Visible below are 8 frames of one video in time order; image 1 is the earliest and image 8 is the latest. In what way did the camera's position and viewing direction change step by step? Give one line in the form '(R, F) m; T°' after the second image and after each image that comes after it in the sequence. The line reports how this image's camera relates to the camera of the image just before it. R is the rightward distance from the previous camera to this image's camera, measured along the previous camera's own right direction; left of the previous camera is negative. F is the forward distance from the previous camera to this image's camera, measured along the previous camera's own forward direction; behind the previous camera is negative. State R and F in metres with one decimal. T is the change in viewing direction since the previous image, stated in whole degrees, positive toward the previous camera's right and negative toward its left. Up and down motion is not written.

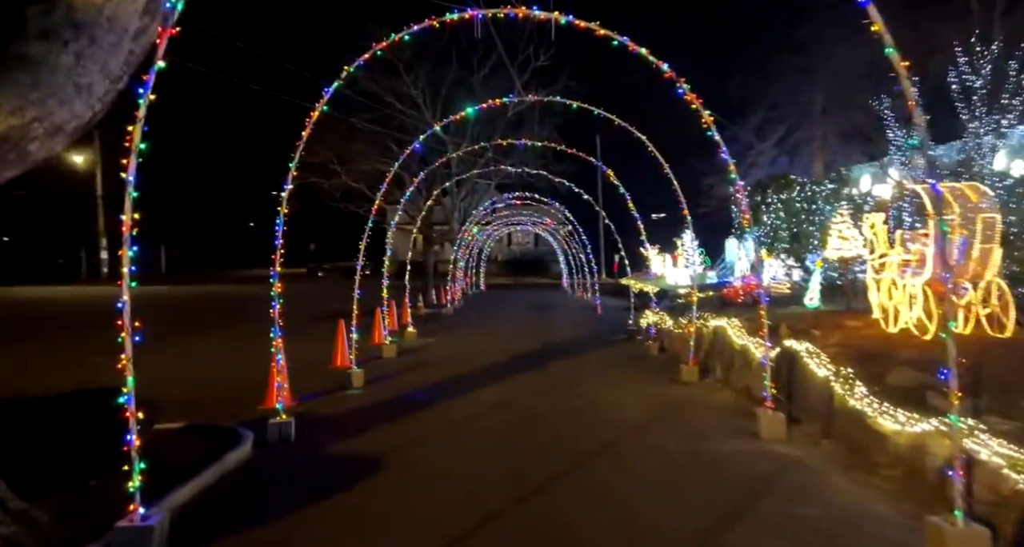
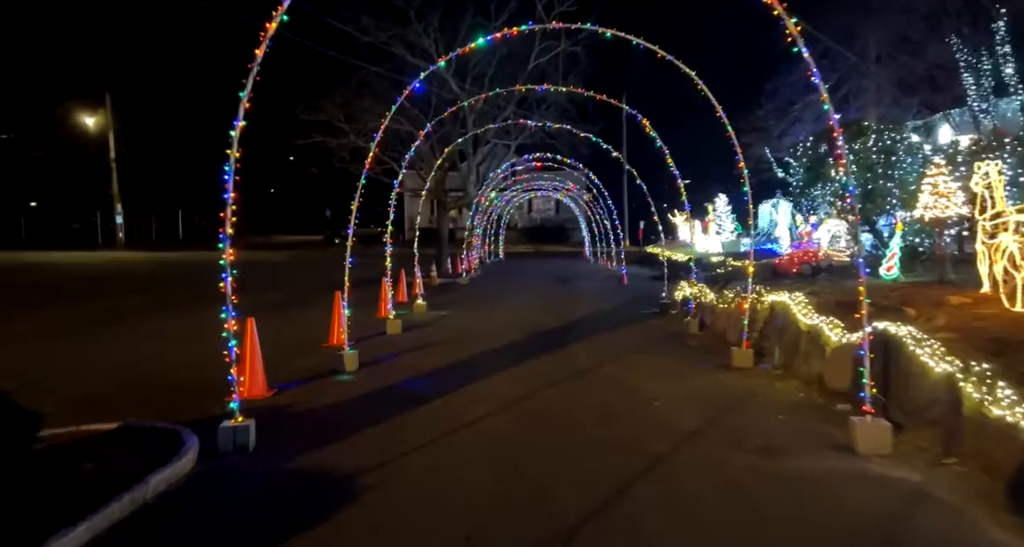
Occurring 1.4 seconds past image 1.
(0.0, +1.6) m; -2°
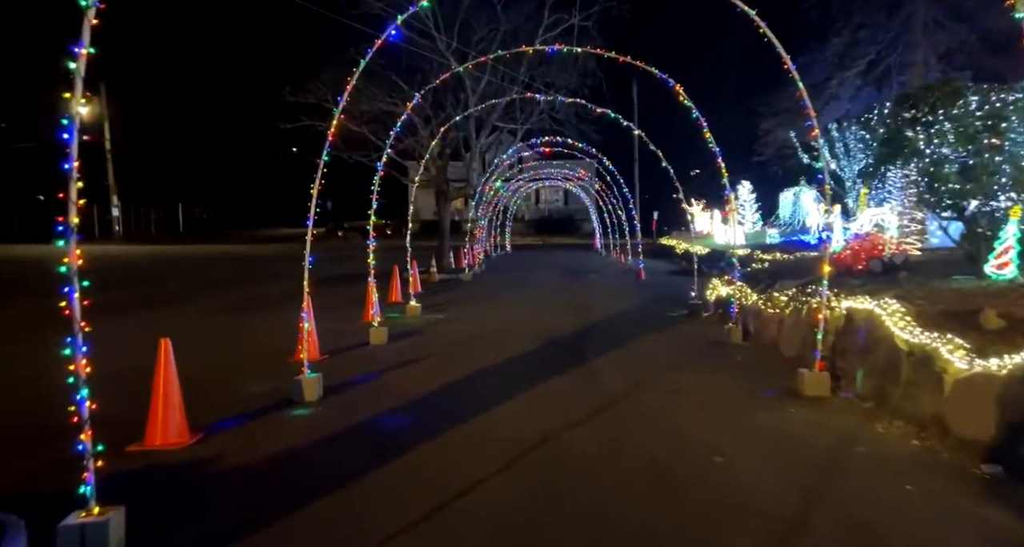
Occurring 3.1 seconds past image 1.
(0.0, +1.9) m; -1°
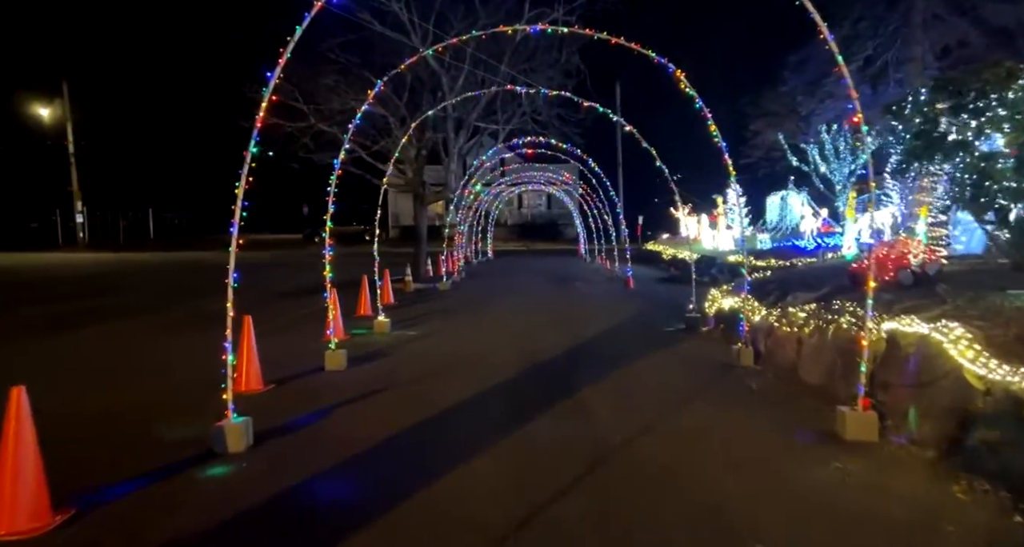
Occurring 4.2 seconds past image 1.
(+0.1, +1.3) m; +2°
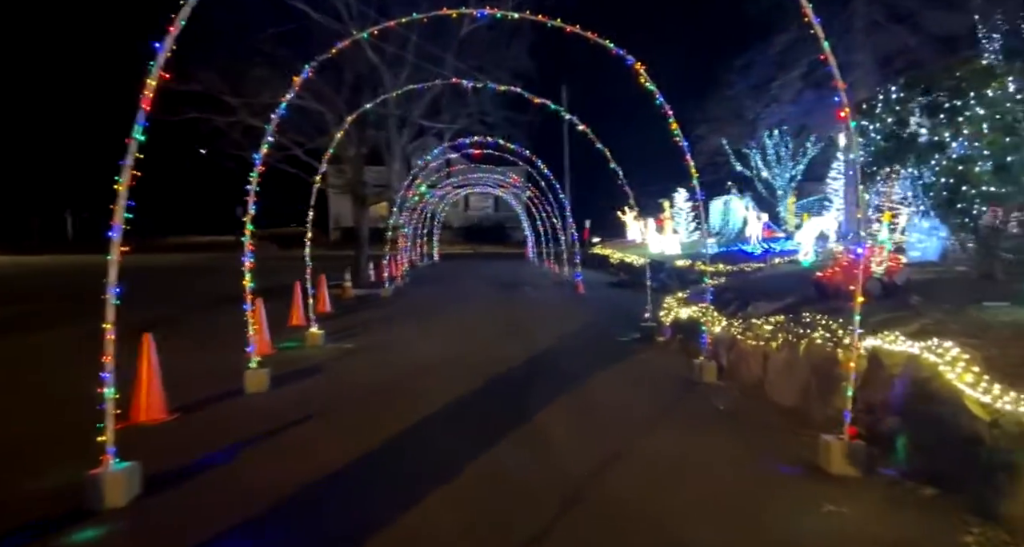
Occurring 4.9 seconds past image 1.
(0.0, +0.9) m; +5°
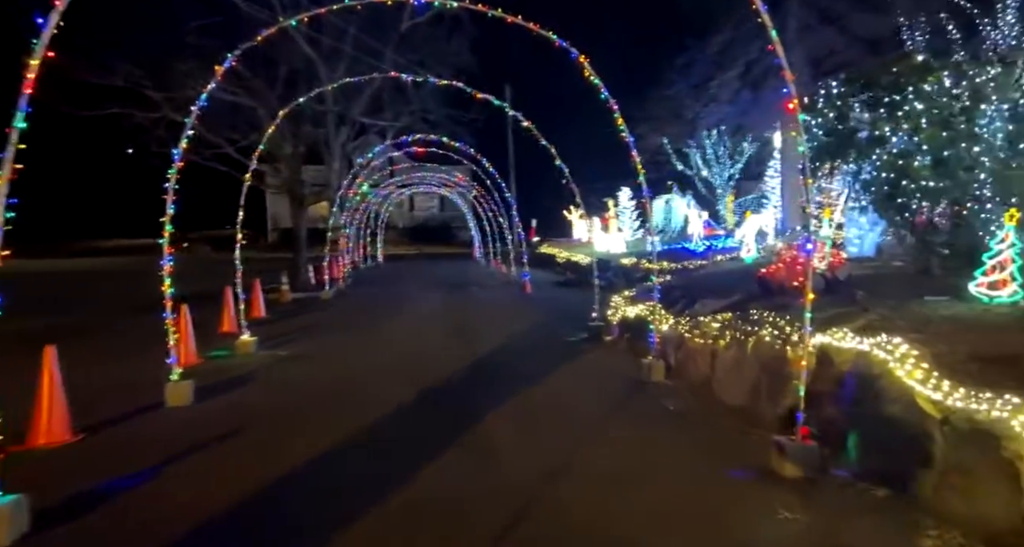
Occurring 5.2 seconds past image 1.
(+0.1, +0.4) m; +5°
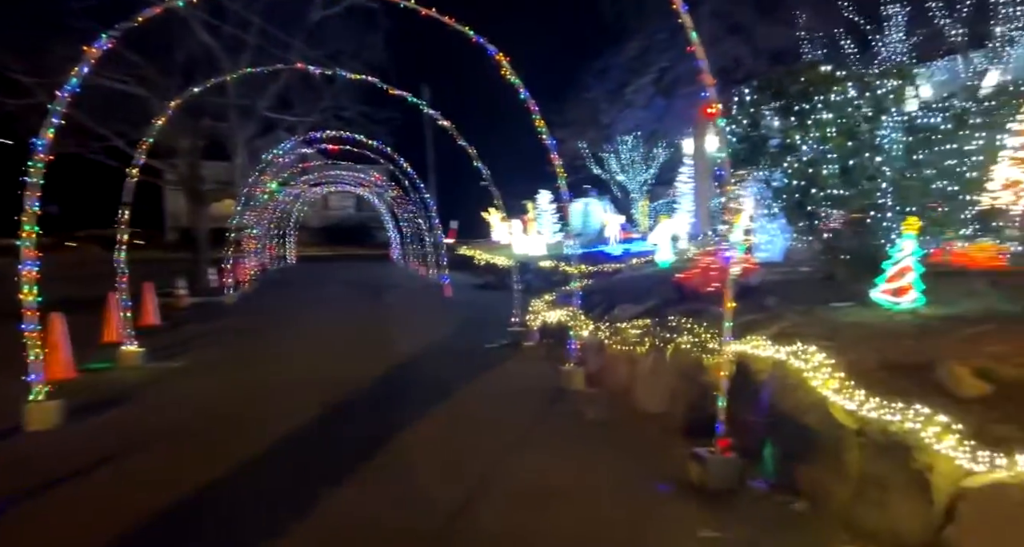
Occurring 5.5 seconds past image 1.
(+0.1, +0.4) m; +8°
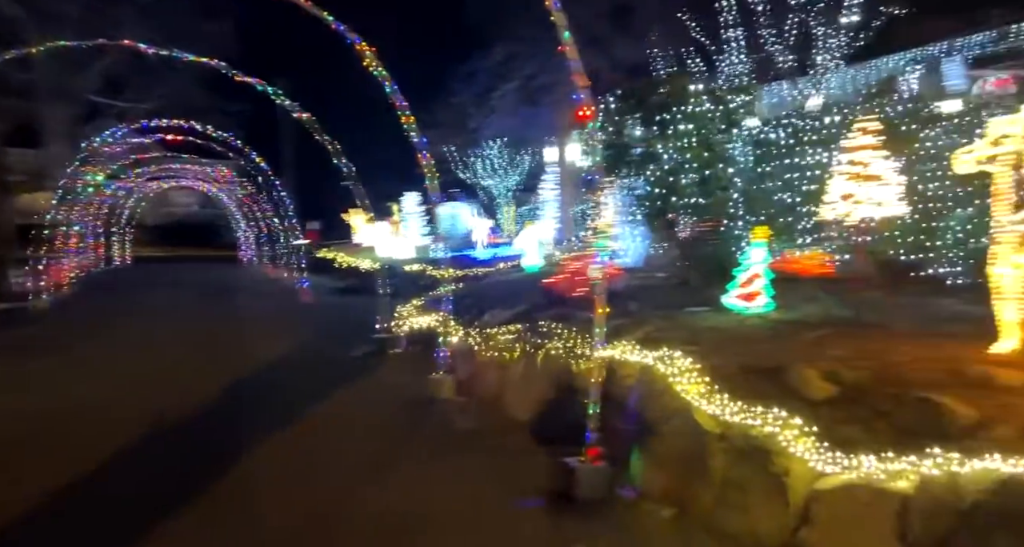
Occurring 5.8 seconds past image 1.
(+0.1, +0.4) m; +13°
